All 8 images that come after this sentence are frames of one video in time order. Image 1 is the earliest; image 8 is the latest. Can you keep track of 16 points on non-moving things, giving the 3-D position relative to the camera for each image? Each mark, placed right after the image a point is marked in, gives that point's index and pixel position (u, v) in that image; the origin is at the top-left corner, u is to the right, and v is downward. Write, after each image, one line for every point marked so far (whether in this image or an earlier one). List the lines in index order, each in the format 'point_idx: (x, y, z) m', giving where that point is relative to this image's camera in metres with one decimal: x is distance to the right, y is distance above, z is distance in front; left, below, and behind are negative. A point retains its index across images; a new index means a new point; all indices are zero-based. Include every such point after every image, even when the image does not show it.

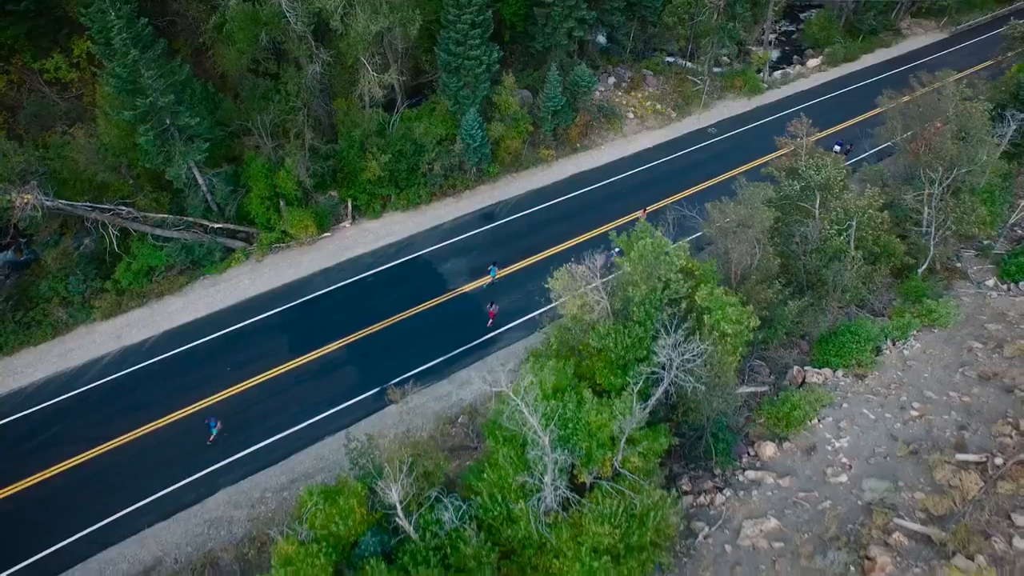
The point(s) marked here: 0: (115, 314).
0: (-14.6, -1.0, +19.6) m
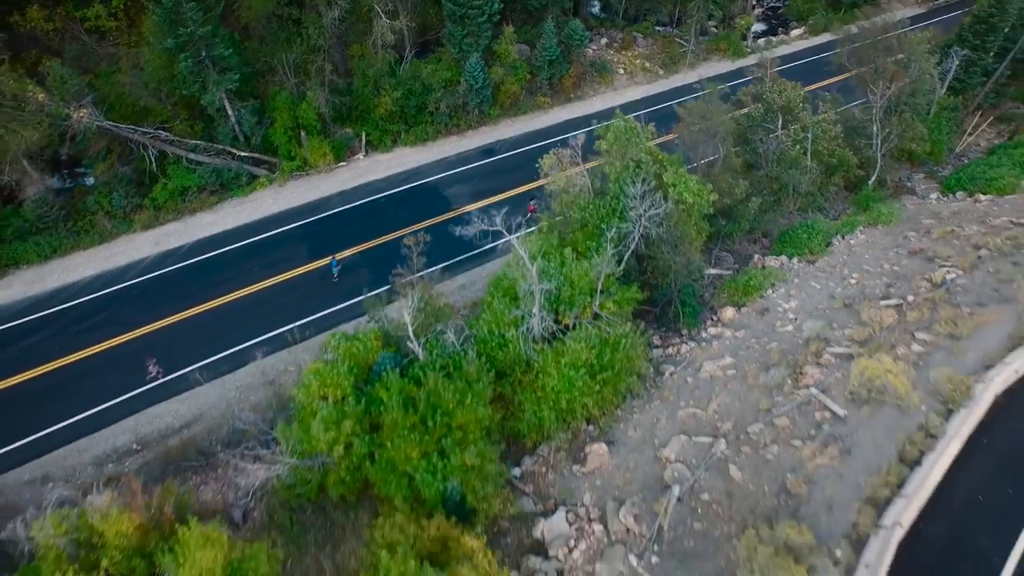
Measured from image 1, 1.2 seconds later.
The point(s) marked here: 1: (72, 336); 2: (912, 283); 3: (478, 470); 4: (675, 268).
0: (-14.7, +2.6, +21.8) m
1: (-15.2, -1.7, +18.4) m
2: (+11.0, +0.1, +14.6) m
3: (-0.8, -4.1, +12.0) m
4: (+4.6, +0.6, +15.4) m
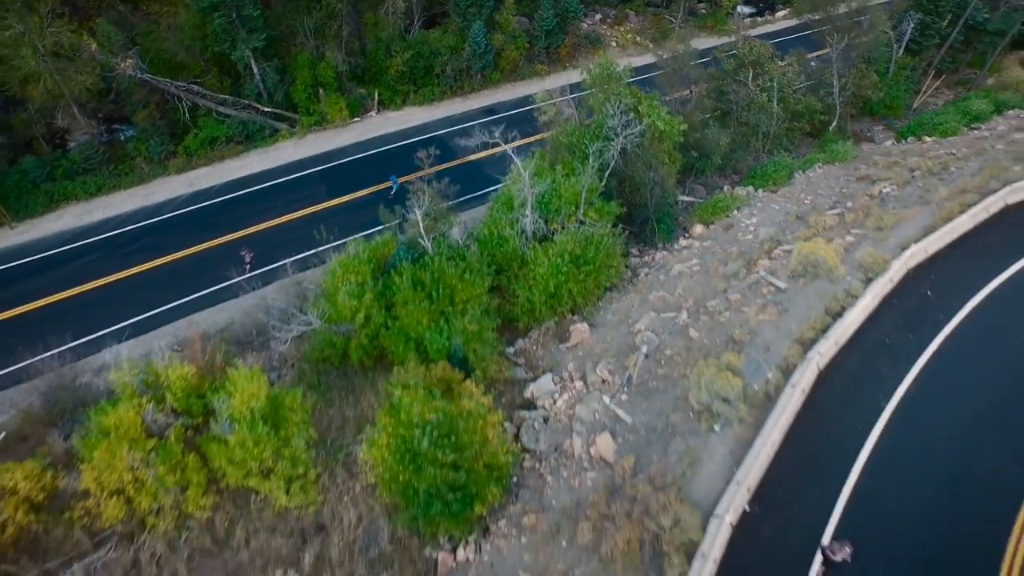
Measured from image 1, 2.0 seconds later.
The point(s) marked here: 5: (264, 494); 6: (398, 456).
0: (-14.8, +5.4, +24.2) m
1: (-15.3, +1.2, +20.7) m
2: (+10.9, +2.8, +16.9) m
3: (-0.9, -1.3, +14.3) m
4: (+4.5, +3.4, +17.6) m
5: (-6.0, -4.9, +12.9) m
6: (-2.5, -3.7, +12.0) m
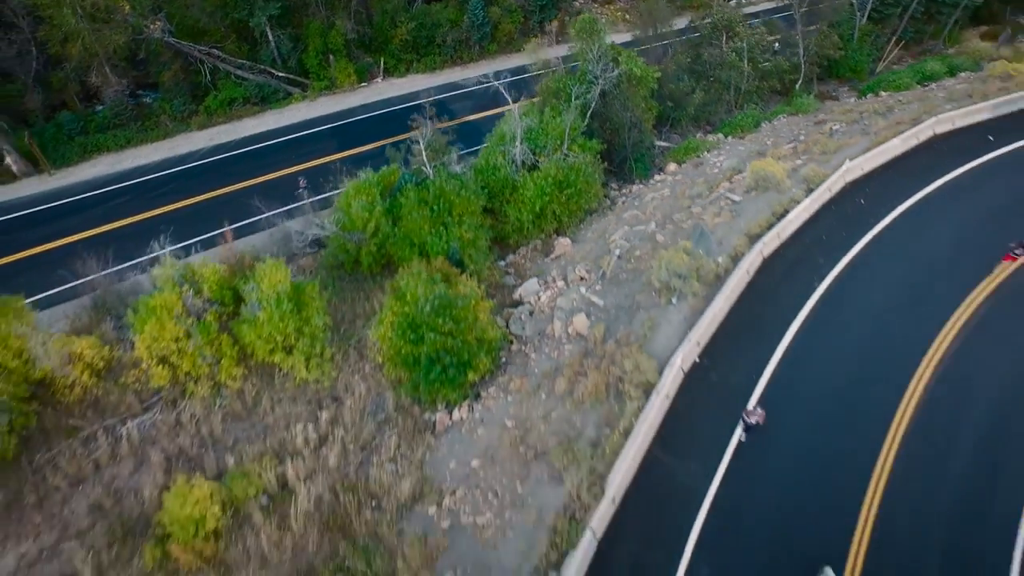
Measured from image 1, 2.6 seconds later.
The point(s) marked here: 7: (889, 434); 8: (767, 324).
0: (-15.0, +8.0, +26.3) m
1: (-15.6, +3.8, +22.8) m
2: (+10.6, +5.4, +18.9) m
3: (-1.2, +1.4, +16.4) m
4: (+4.2, +6.0, +19.7) m
5: (-6.3, -2.2, +14.9) m
6: (-2.8, -1.1, +14.0) m
7: (+8.2, -3.5, +11.8) m
8: (+6.4, -0.9, +13.2) m
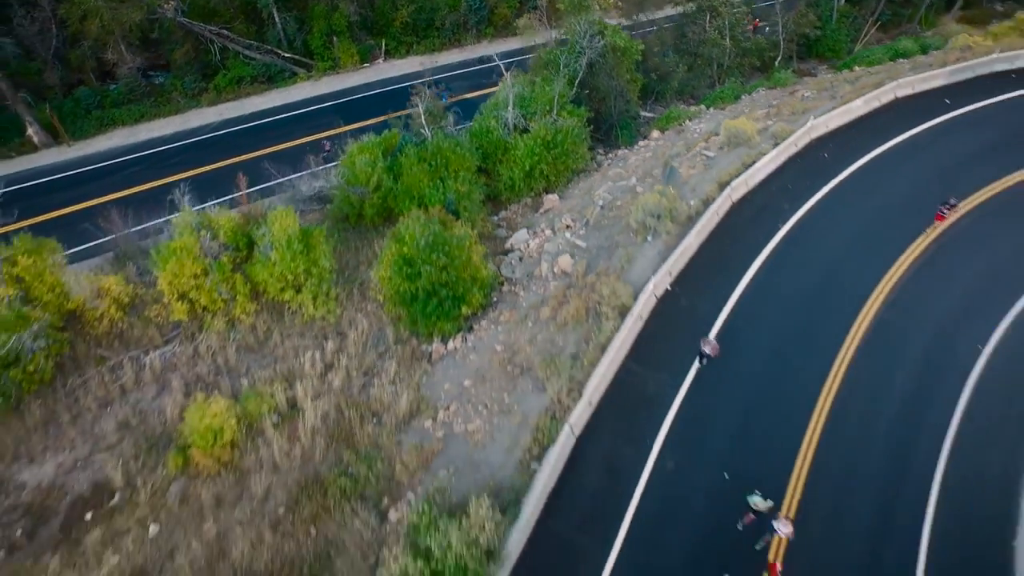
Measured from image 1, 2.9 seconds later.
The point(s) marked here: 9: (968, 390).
0: (-15.3, +9.6, +27.7) m
1: (-15.8, +5.5, +24.1) m
2: (+10.3, +7.1, +20.3) m
3: (-1.5, +3.1, +17.7) m
4: (+3.9, +7.7, +21.1) m
5: (-6.6, -0.5, +16.2) m
6: (-3.1, +0.6, +15.3) m
7: (+7.9, -1.8, +13.1) m
8: (+6.1, +0.8, +14.5) m
9: (+10.7, -2.8, +12.7) m
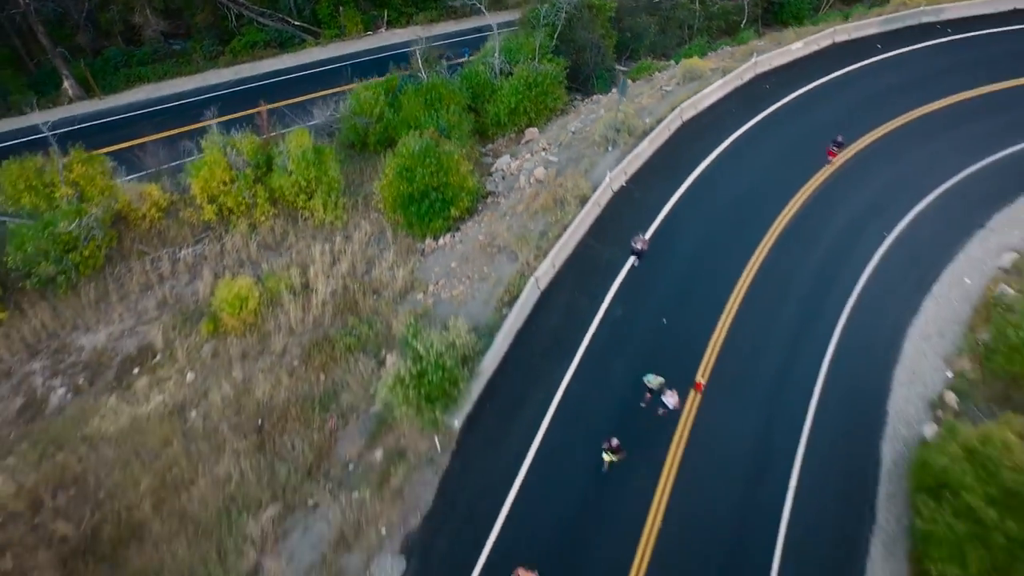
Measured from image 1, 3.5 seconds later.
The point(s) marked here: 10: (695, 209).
0: (-15.8, +12.8, +30.4) m
1: (-16.4, +8.7, +26.8) m
2: (+9.7, +10.2, +22.9) m
3: (-2.1, +6.3, +20.3) m
4: (+3.4, +10.8, +23.7) m
5: (-7.2, +2.7, +18.8) m
6: (-3.8, +3.8, +17.9) m
7: (+7.3, +1.3, +15.6) m
8: (+5.5, +3.9, +17.1) m
9: (+10.0, +0.4, +15.2) m
10: (+5.5, +2.4, +16.2) m
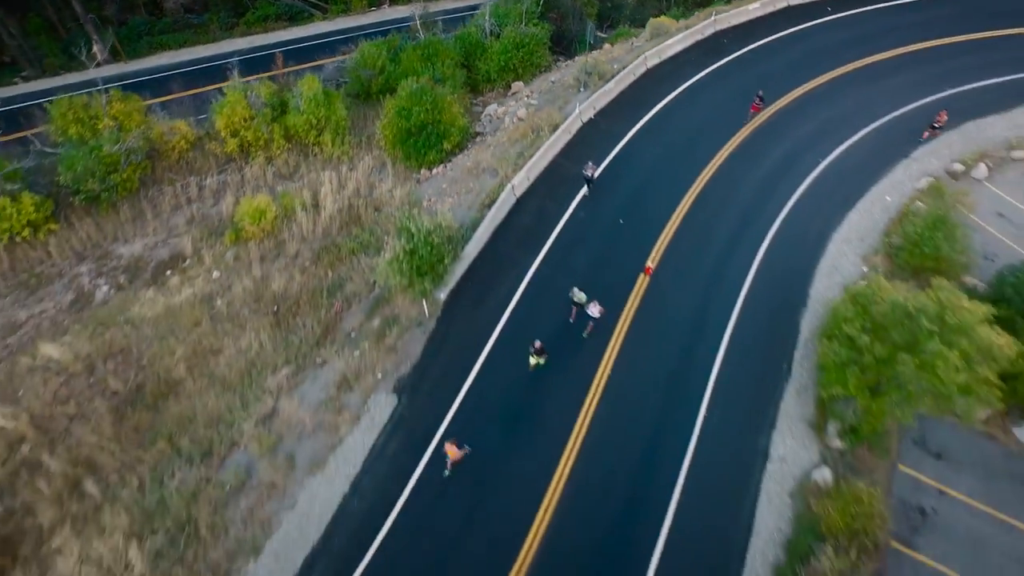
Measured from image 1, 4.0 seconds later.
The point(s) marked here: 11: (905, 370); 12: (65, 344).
0: (-16.3, +15.7, +33.1) m
1: (-16.9, +11.7, +29.5) m
2: (+9.2, +12.9, +25.4) m
3: (-2.6, +9.1, +22.9) m
4: (+2.9, +13.6, +26.3) m
5: (-7.8, +5.6, +21.4) m
6: (-4.3, +6.8, +20.5) m
7: (+6.7, +4.2, +18.1) m
8: (+4.9, +6.8, +19.6) m
9: (+9.4, +3.2, +17.7) m
10: (+4.9, +5.3, +18.7) m
11: (+8.4, -1.7, +11.5) m
12: (-13.9, -1.7, +16.6) m
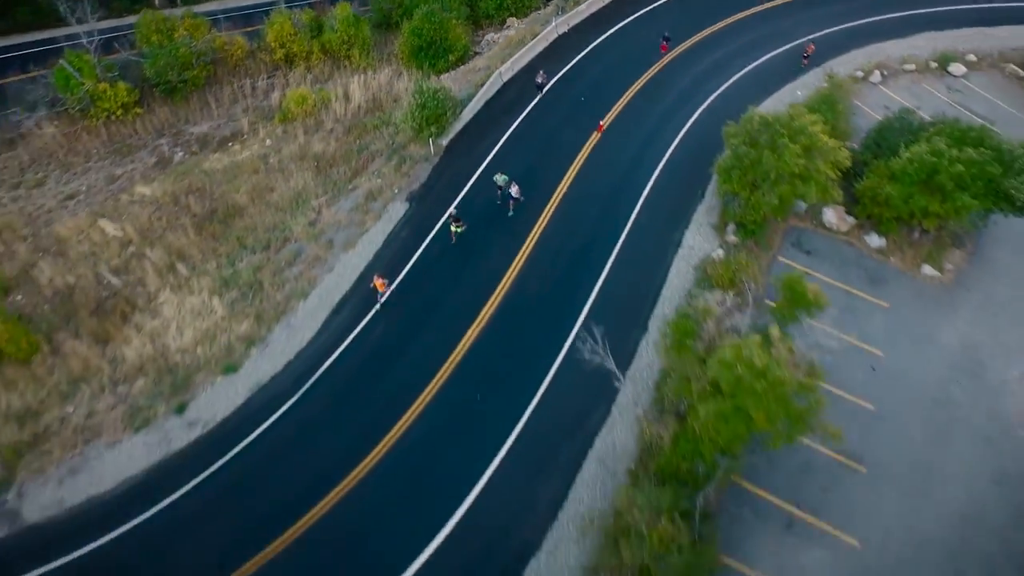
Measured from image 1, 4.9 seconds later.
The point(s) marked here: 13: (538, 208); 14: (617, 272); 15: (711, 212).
0: (-16.3, +21.4, +38.5) m
1: (-17.0, +17.4, +34.9) m
2: (+9.1, +18.2, +30.5) m
3: (-2.9, +14.7, +28.0) m
4: (+2.8, +18.9, +31.5) m
5: (-8.2, +11.3, +26.5) m
6: (-4.7, +12.4, +25.6) m
7: (+6.2, +9.6, +23.0) m
8: (+4.5, +12.3, +24.6) m
9: (+8.9, +8.6, +22.5) m
10: (+4.5, +10.8, +23.6) m
11: (+7.8, +3.8, +16.3) m
12: (-14.5, +4.2, +21.6) m
13: (+0.9, +2.8, +18.7) m
14: (+3.4, +0.5, +17.3) m
15: (+6.9, +2.7, +18.6) m
